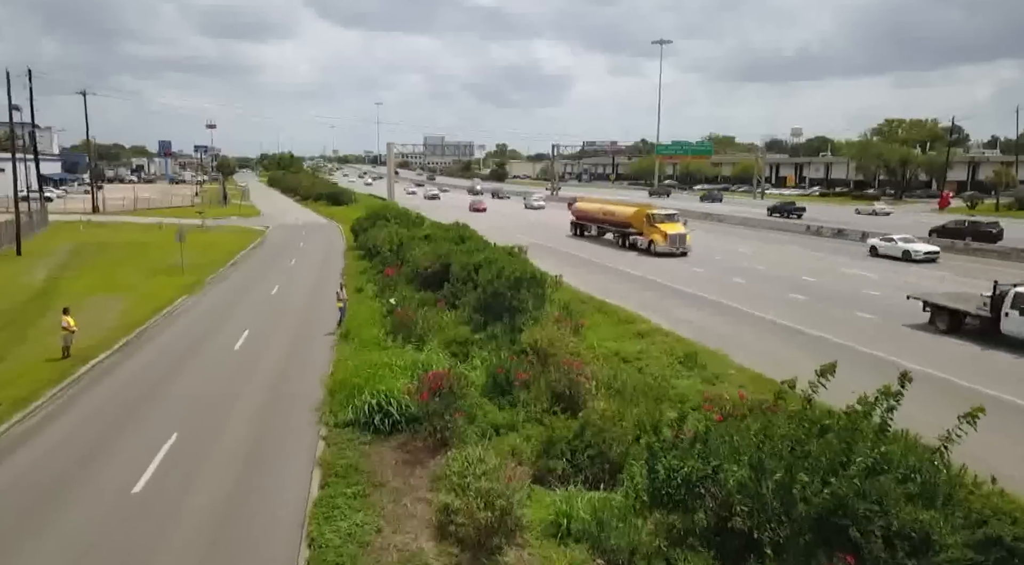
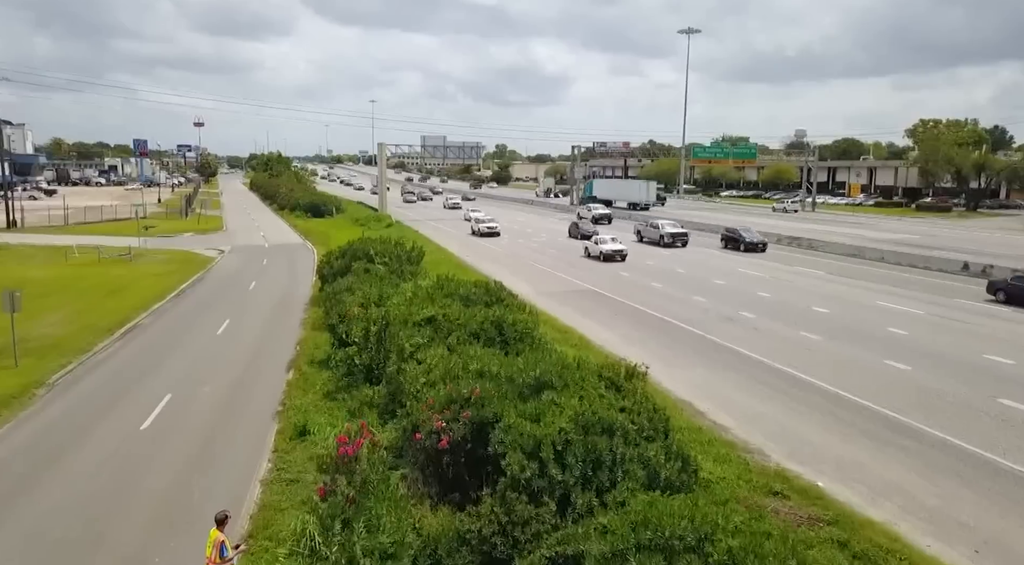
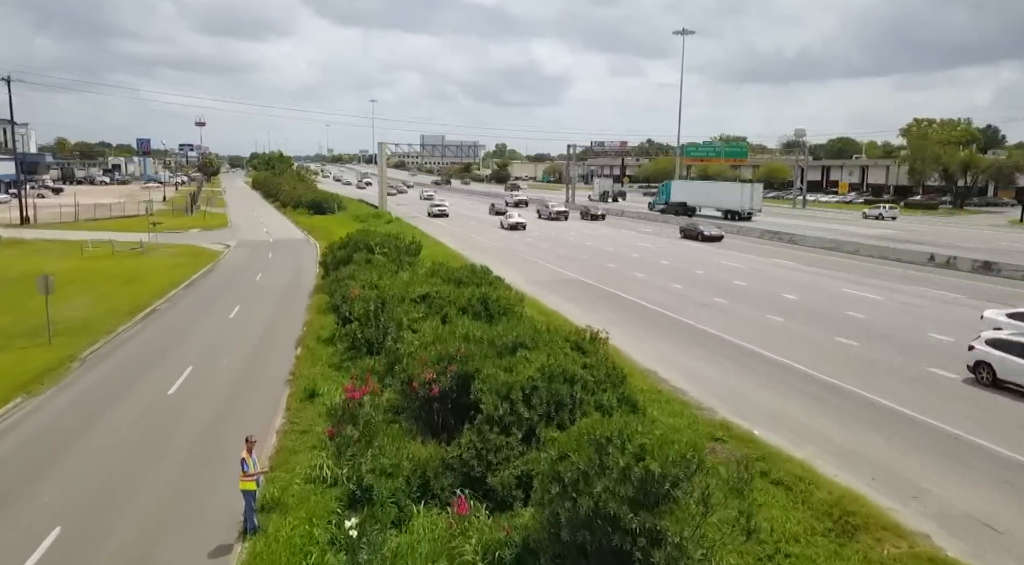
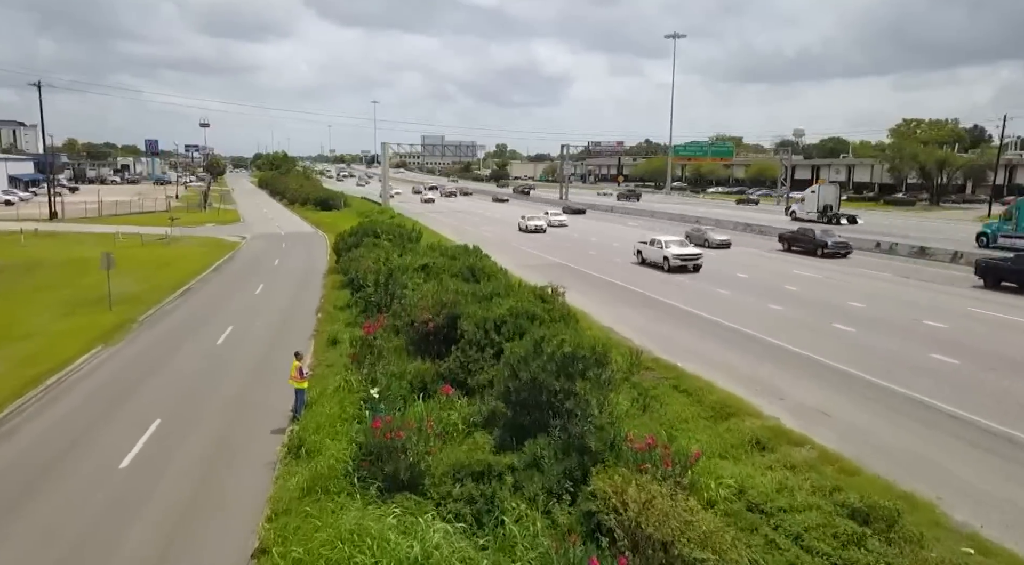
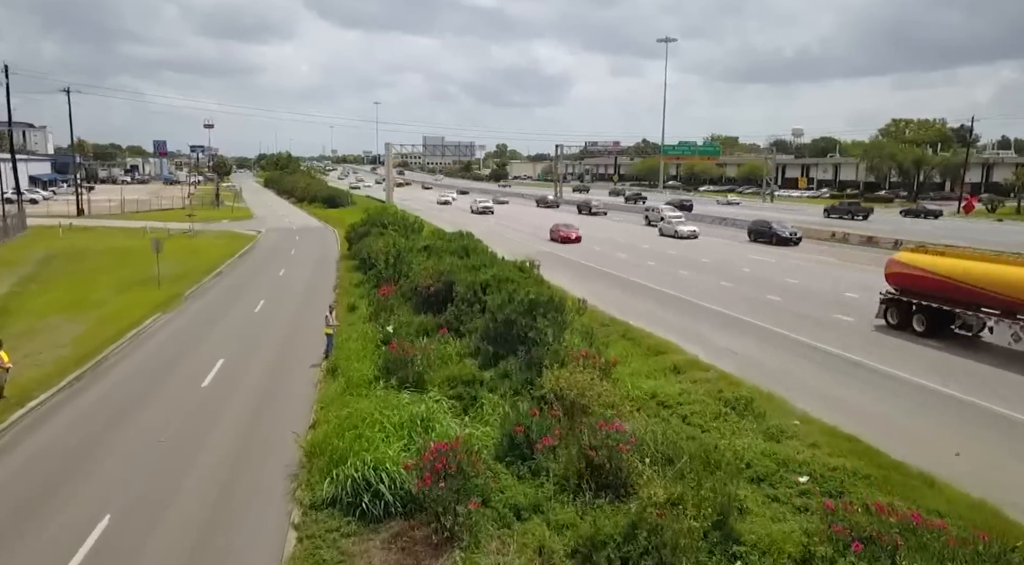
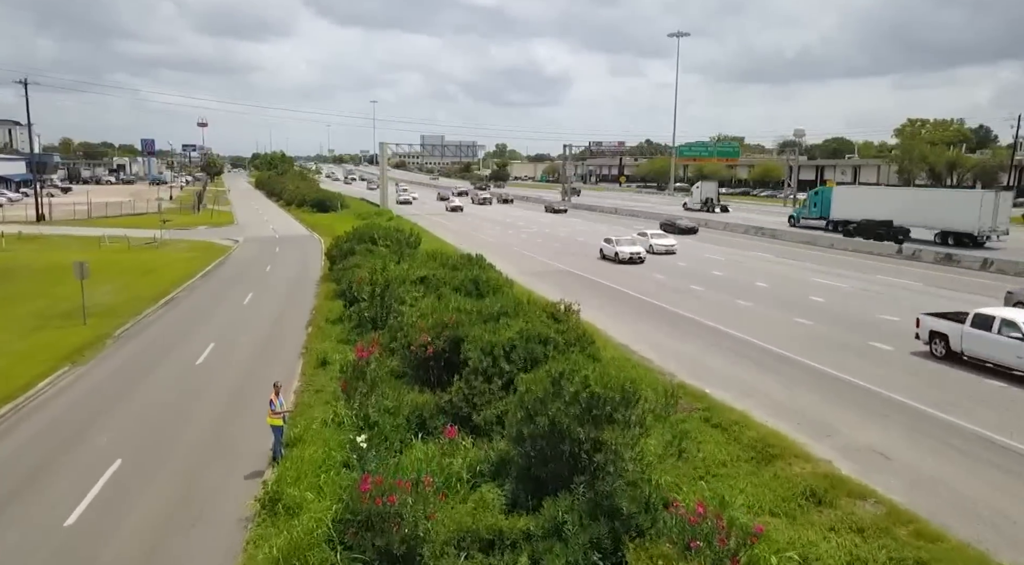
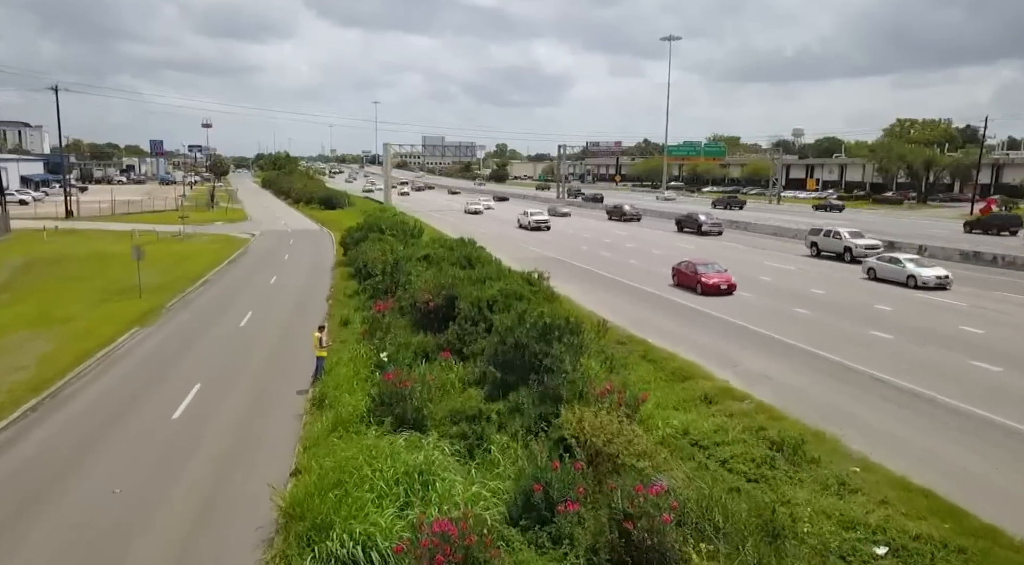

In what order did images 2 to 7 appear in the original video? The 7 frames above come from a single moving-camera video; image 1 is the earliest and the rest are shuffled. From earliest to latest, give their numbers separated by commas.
5, 7, 4, 6, 3, 2
